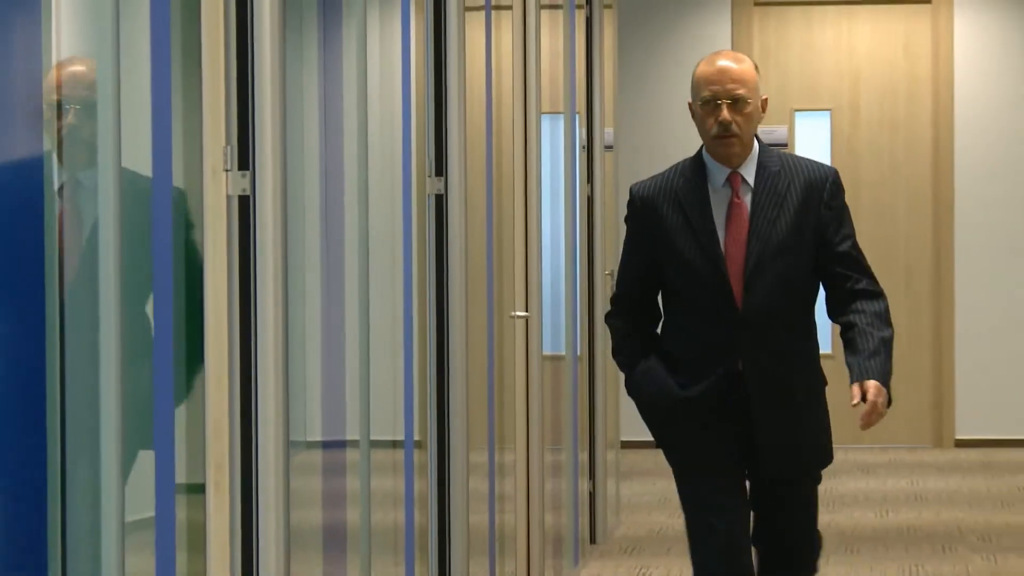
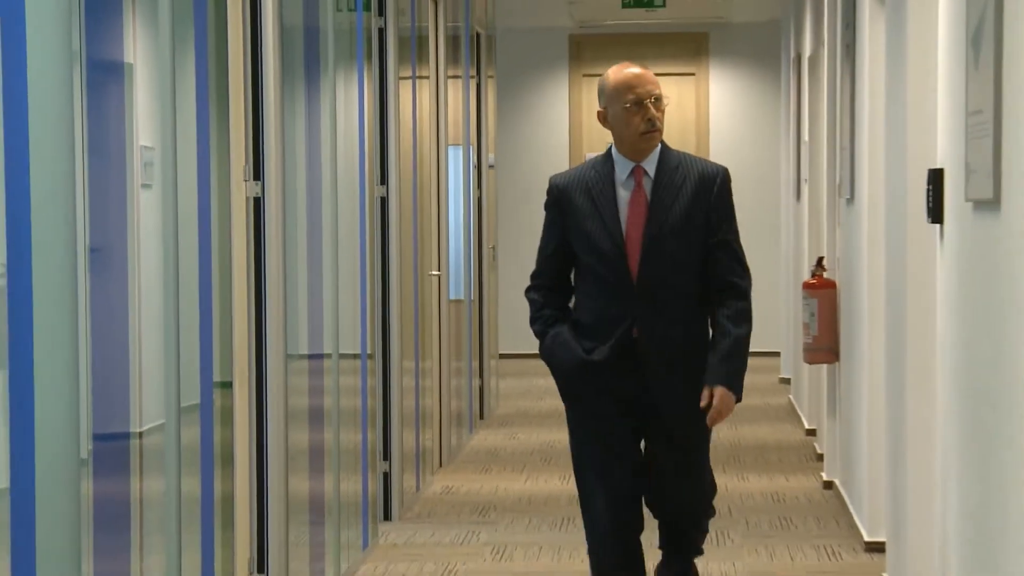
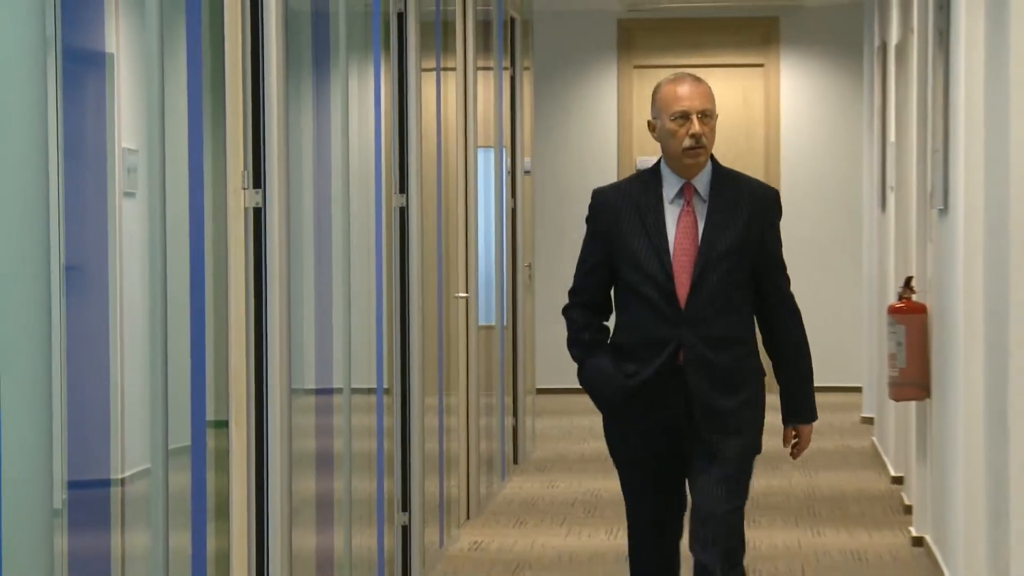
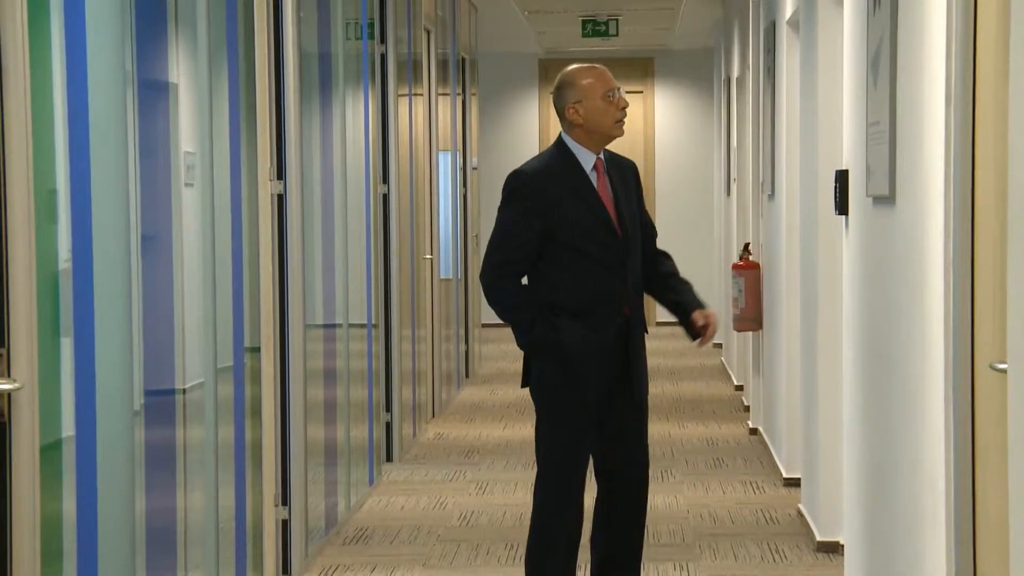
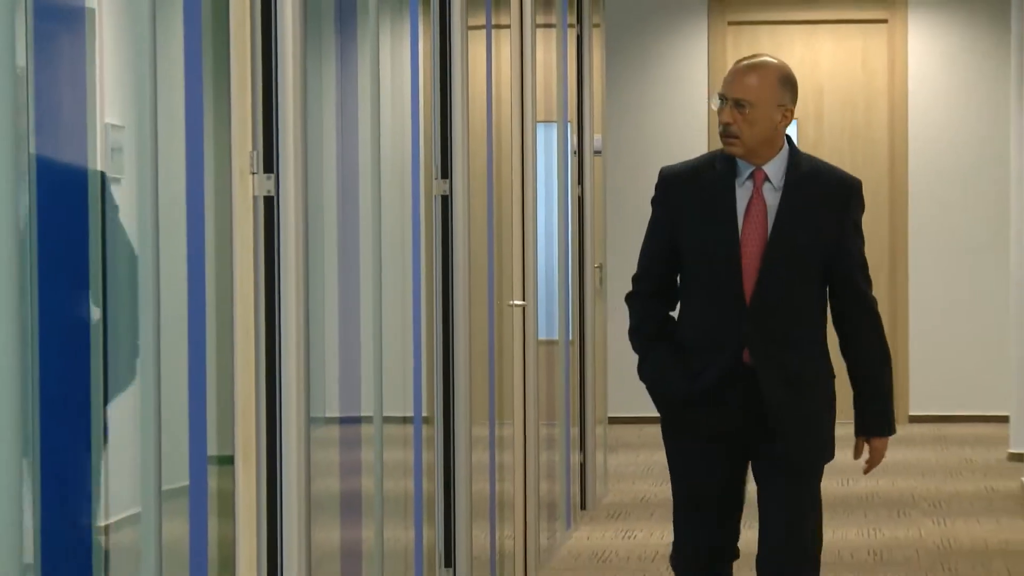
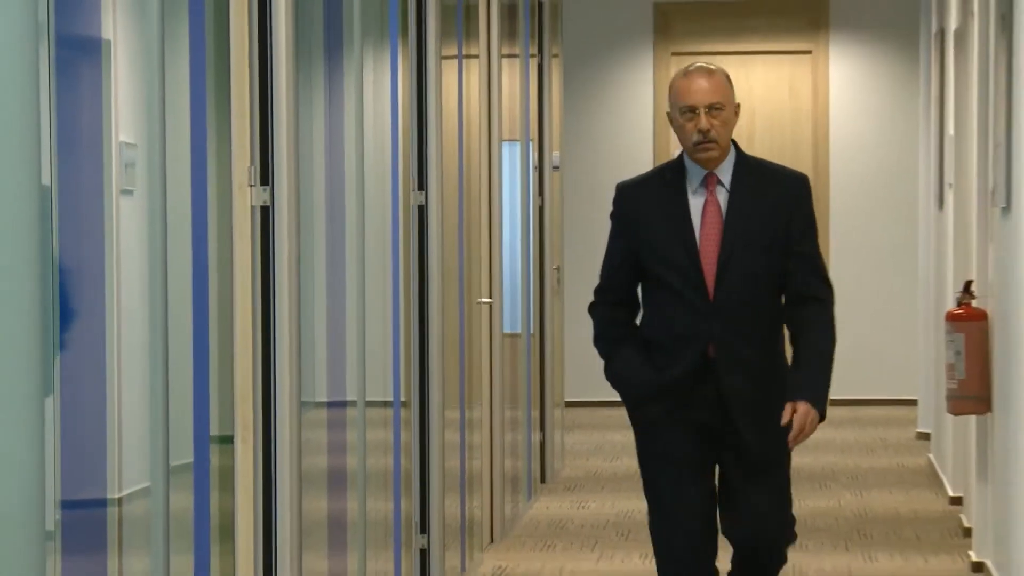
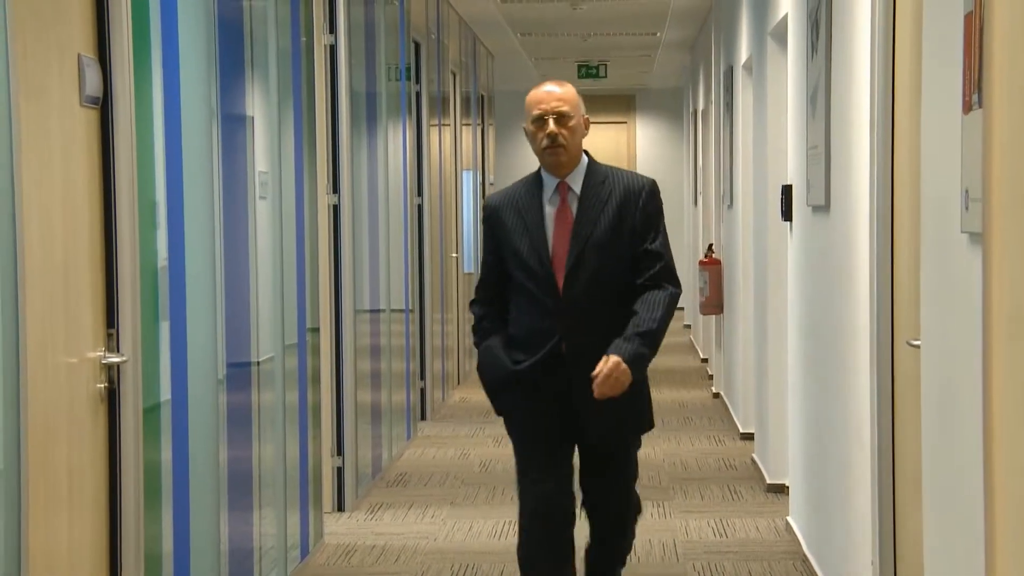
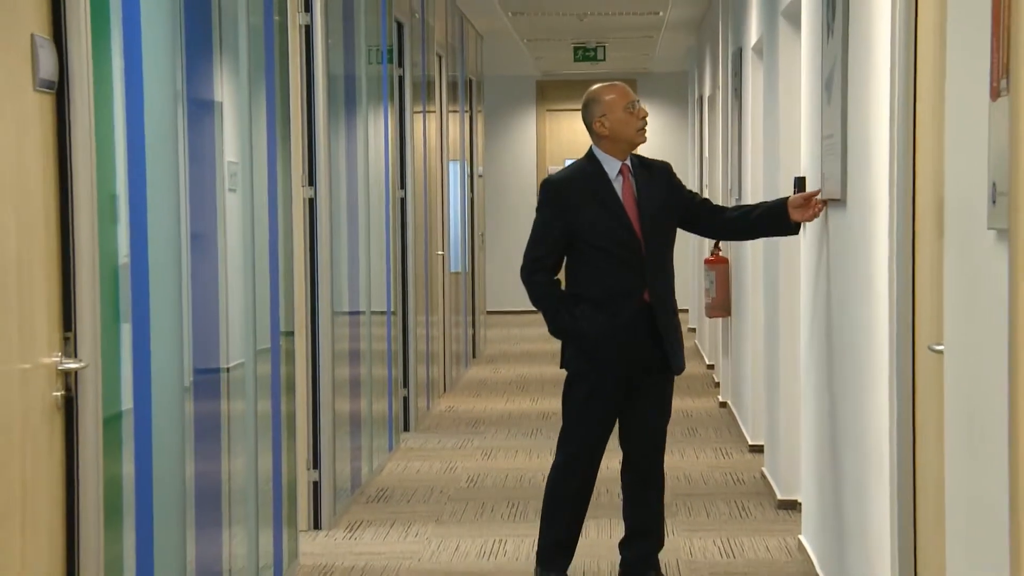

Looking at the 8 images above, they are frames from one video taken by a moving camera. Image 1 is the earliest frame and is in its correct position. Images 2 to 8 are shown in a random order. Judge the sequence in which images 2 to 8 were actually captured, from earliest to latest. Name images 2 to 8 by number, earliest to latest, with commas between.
5, 6, 3, 2, 4, 8, 7
